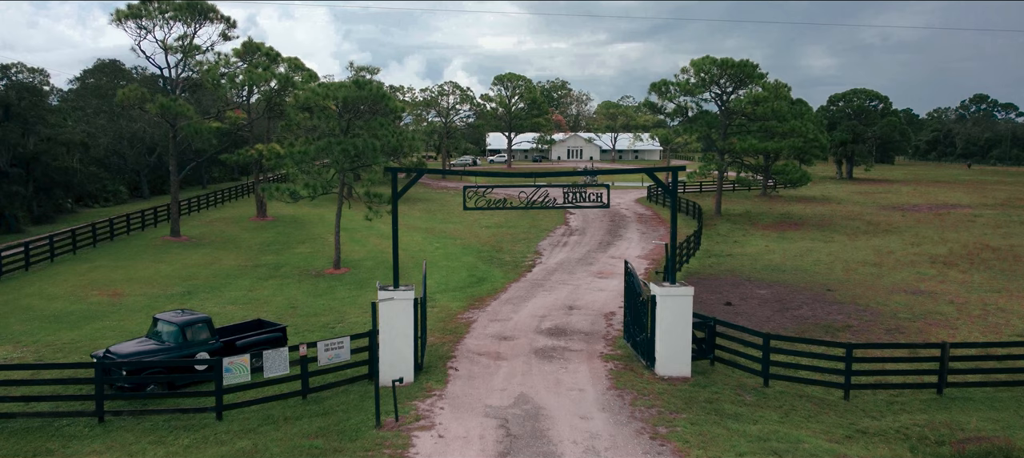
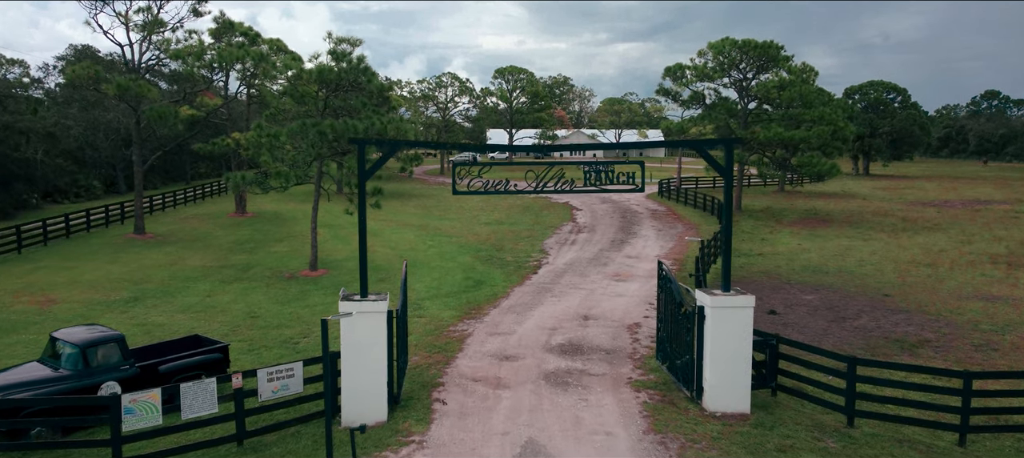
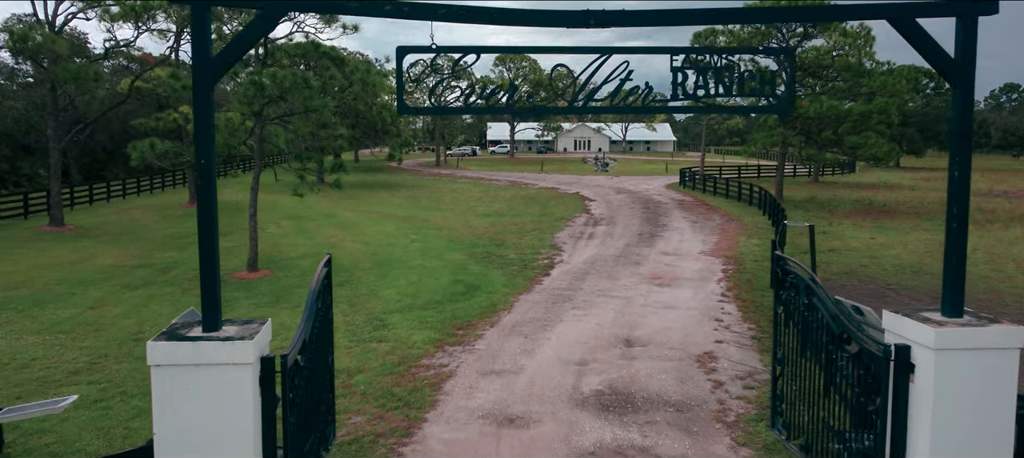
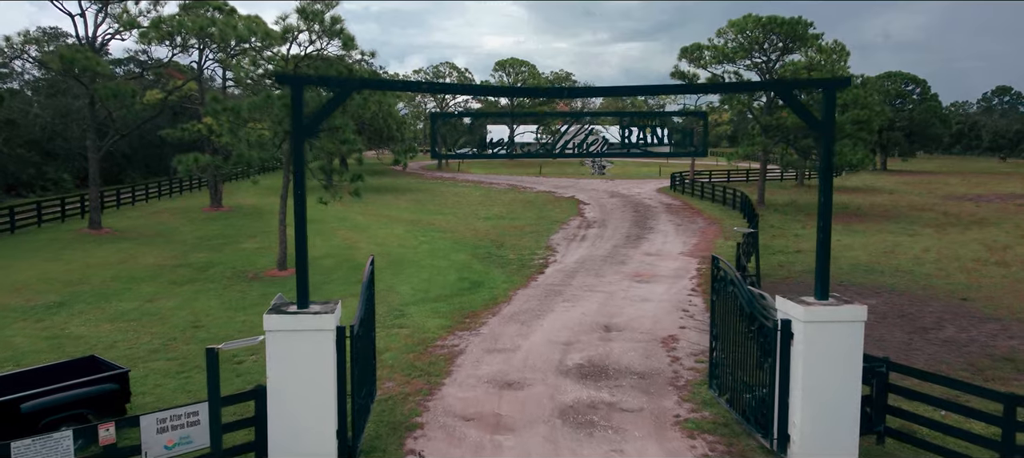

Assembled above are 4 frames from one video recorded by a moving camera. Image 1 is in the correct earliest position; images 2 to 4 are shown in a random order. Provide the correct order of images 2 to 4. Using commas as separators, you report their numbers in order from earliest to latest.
2, 4, 3
